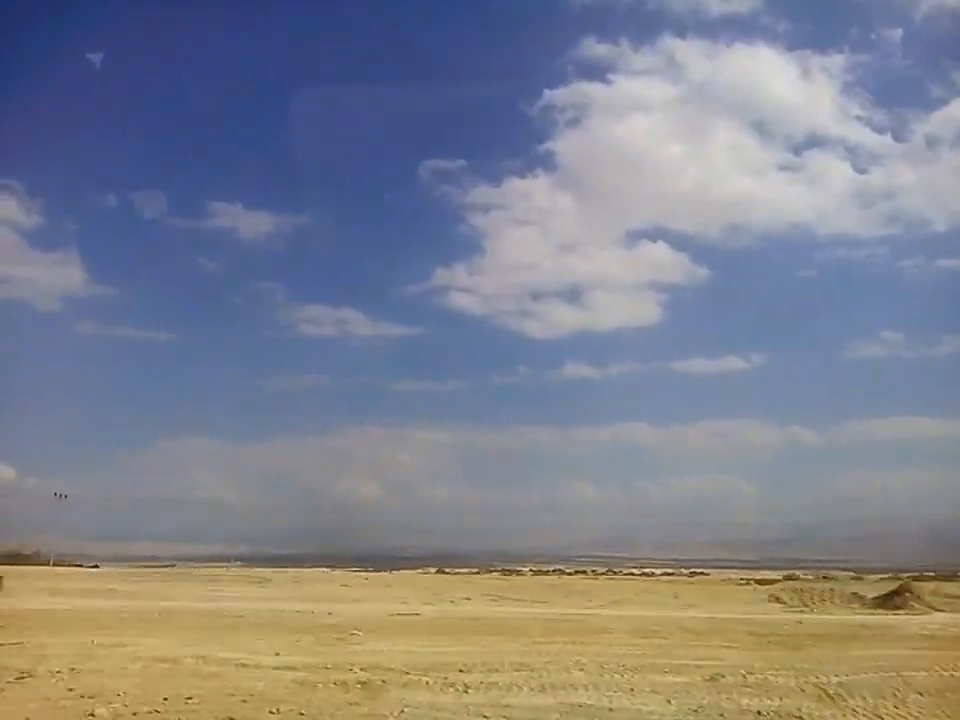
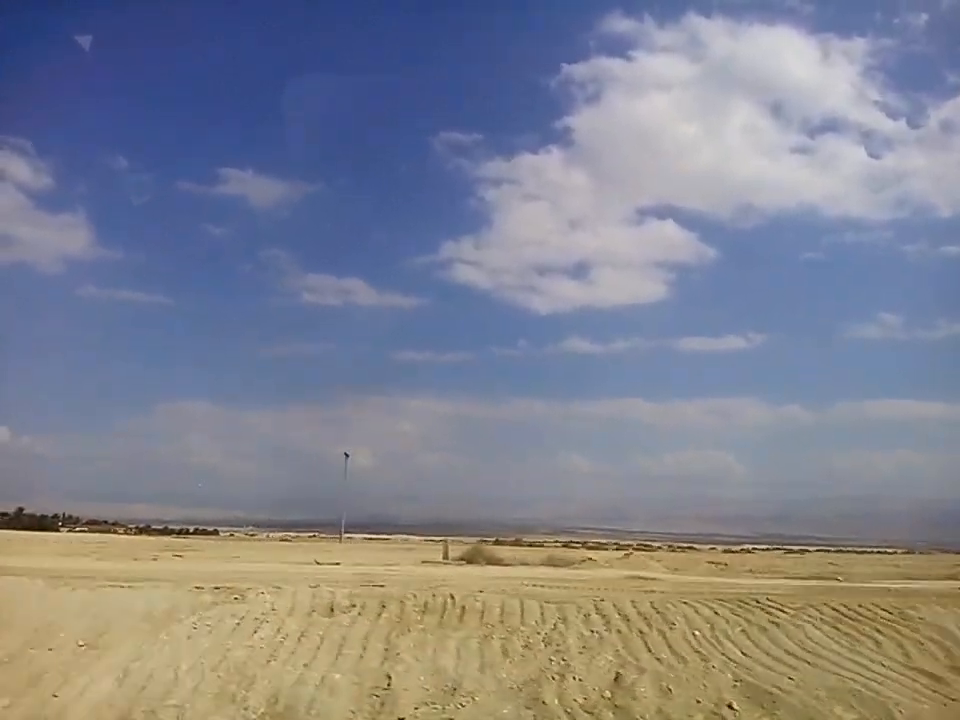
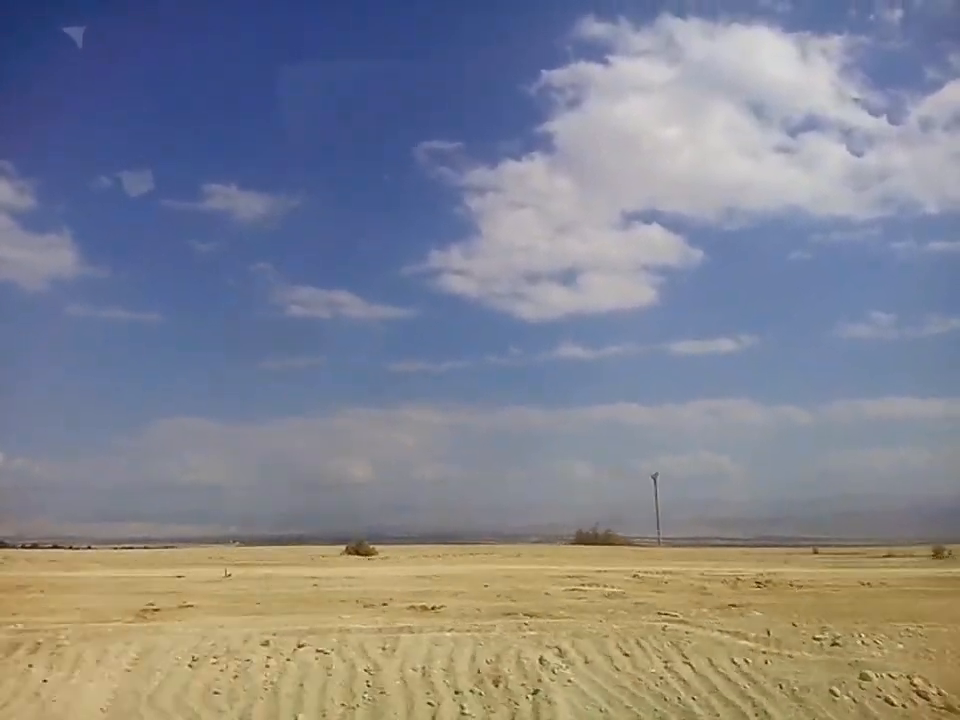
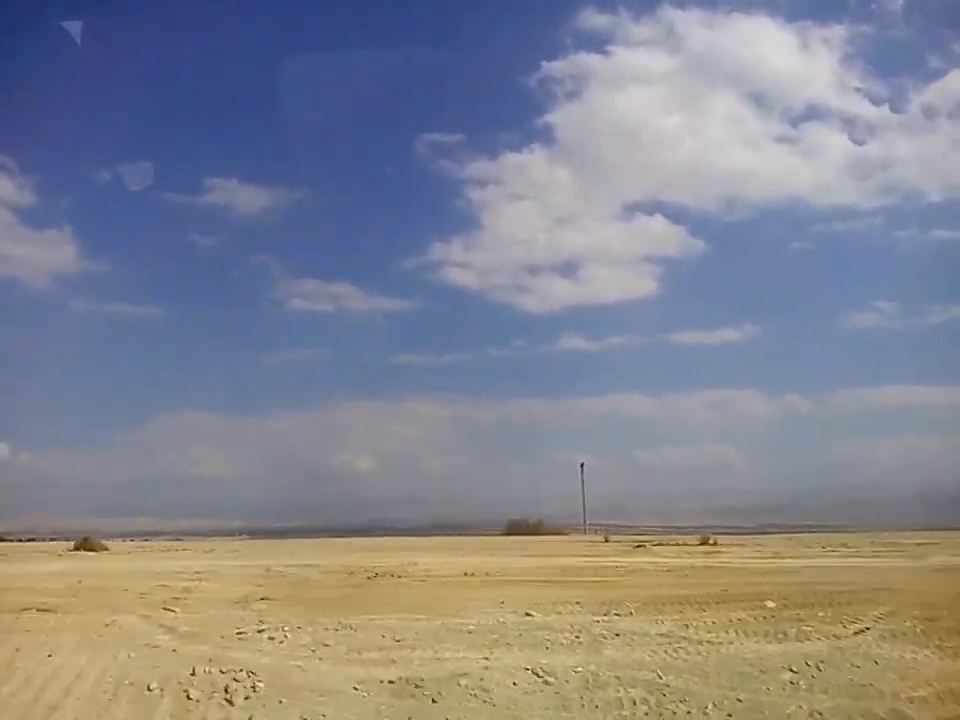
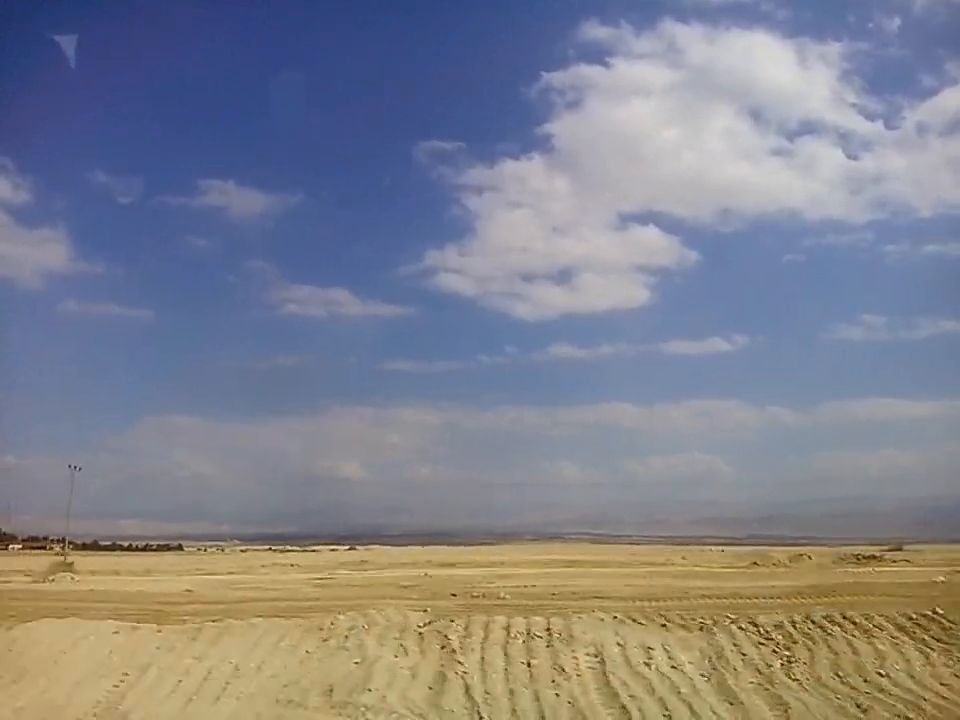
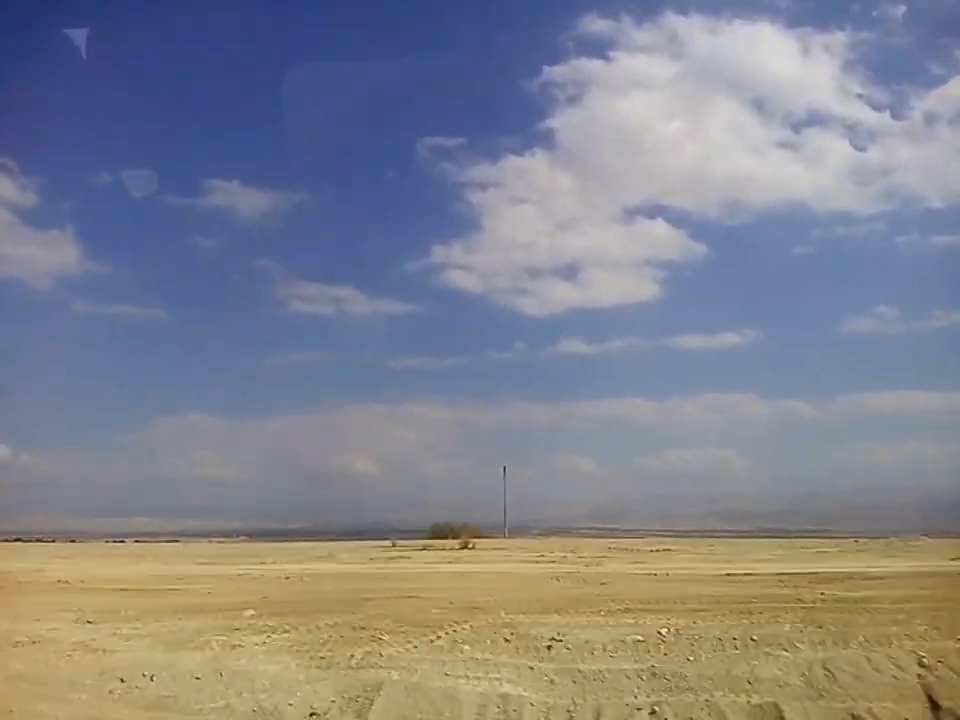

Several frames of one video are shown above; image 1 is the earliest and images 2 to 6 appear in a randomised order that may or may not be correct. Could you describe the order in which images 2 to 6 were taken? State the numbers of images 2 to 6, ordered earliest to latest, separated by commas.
6, 4, 3, 5, 2
